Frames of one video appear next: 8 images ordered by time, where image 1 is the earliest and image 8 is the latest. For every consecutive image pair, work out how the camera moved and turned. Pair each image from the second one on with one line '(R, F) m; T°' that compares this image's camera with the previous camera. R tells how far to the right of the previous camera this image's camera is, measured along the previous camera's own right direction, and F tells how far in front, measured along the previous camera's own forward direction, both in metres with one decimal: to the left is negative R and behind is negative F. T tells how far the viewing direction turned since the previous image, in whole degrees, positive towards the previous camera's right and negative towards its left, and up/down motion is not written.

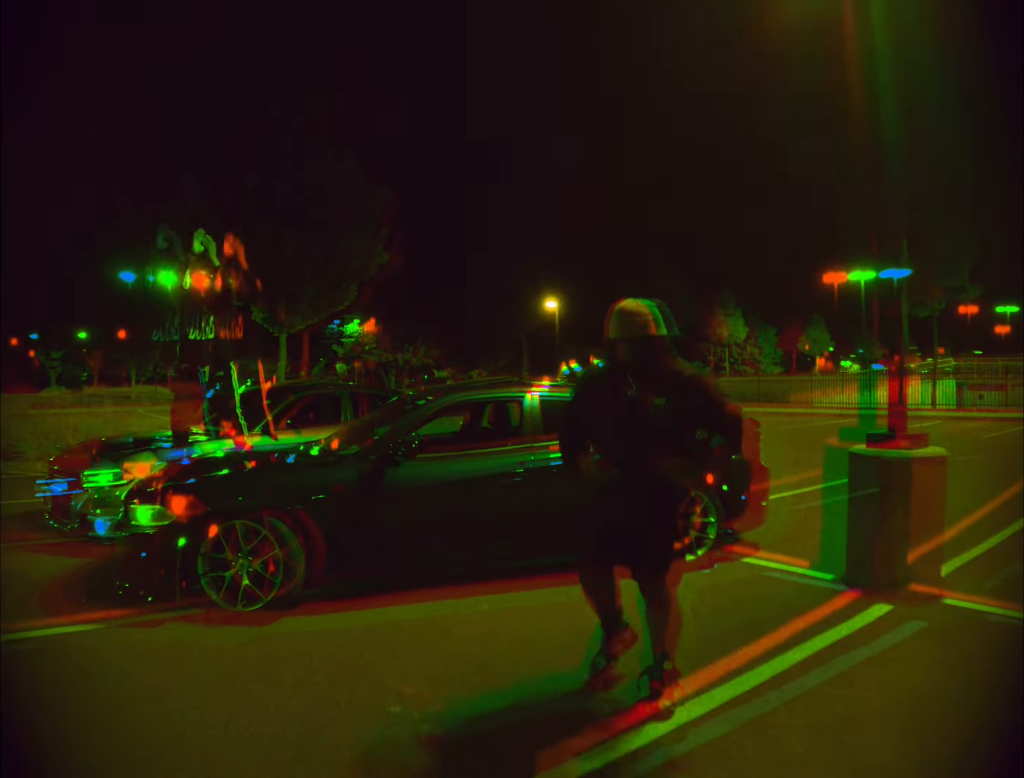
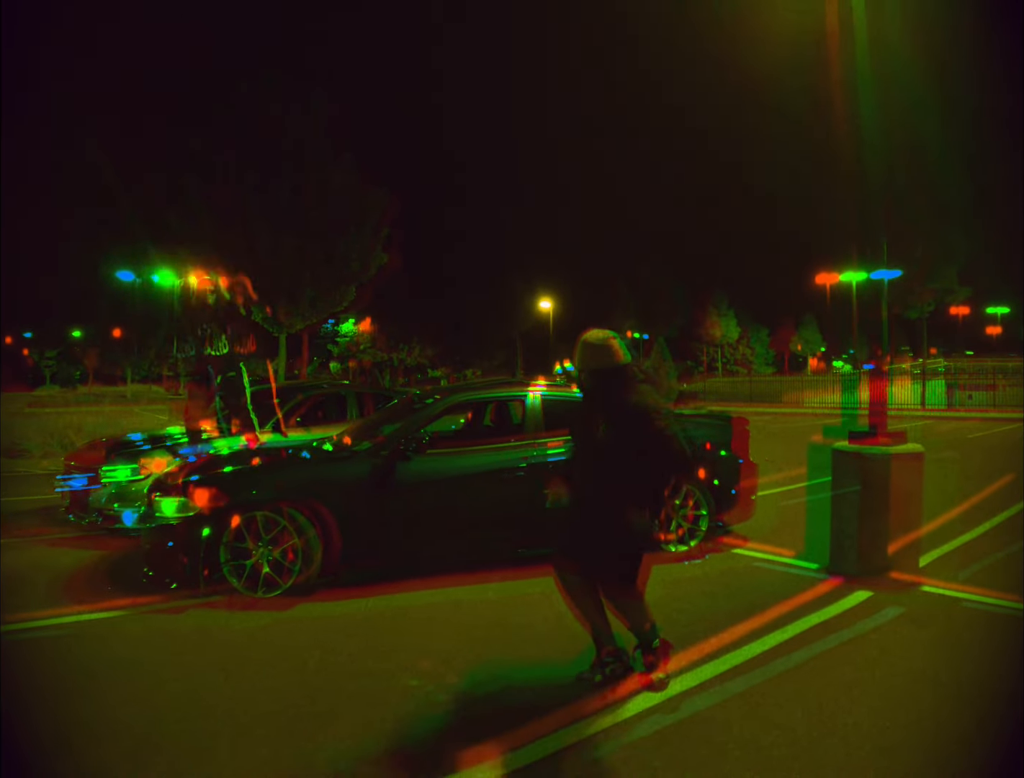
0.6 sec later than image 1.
(-0.1, -0.3) m; 0°
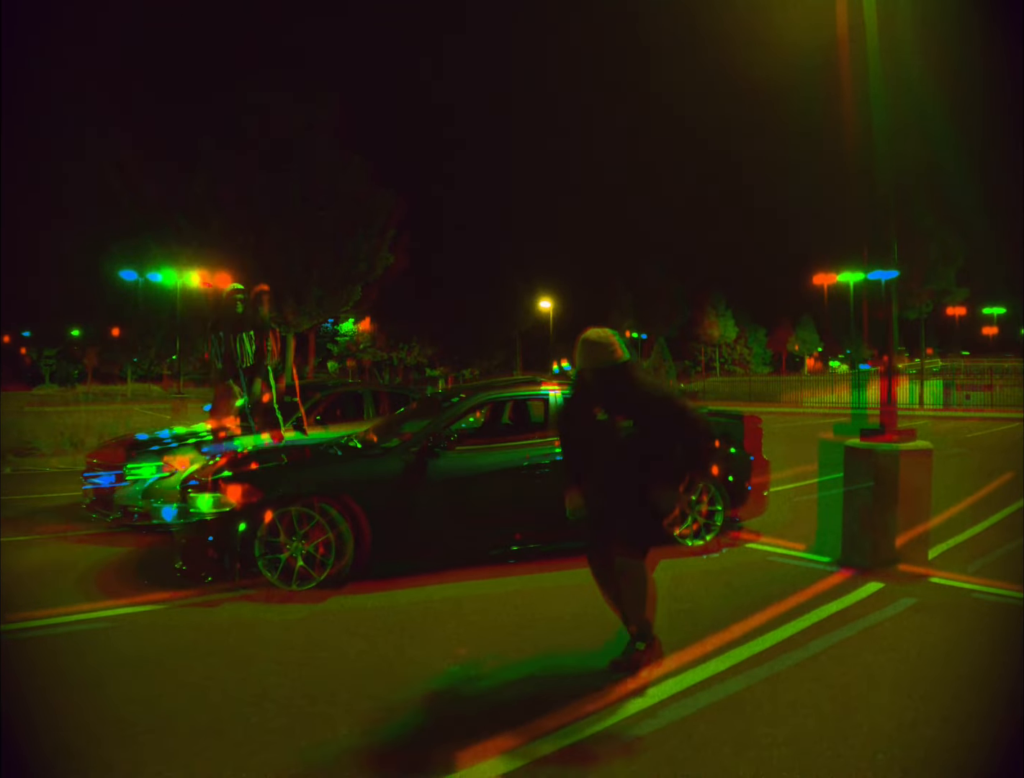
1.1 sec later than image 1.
(-0.2, -0.2) m; 0°
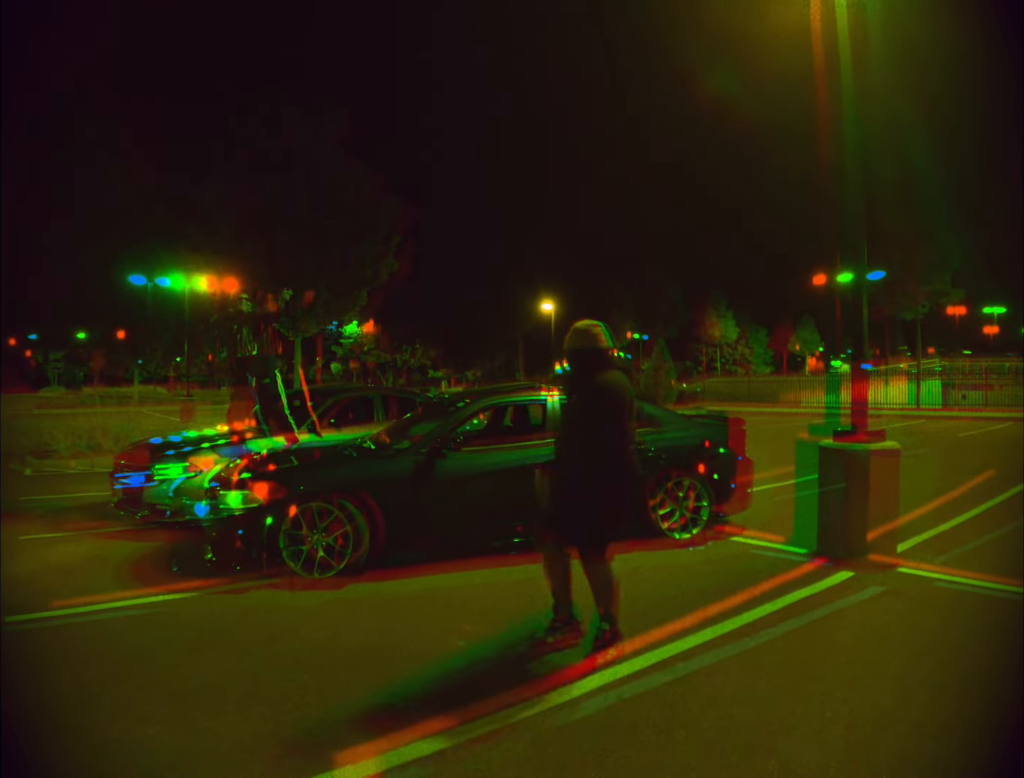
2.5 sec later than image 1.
(0.0, -0.5) m; 0°
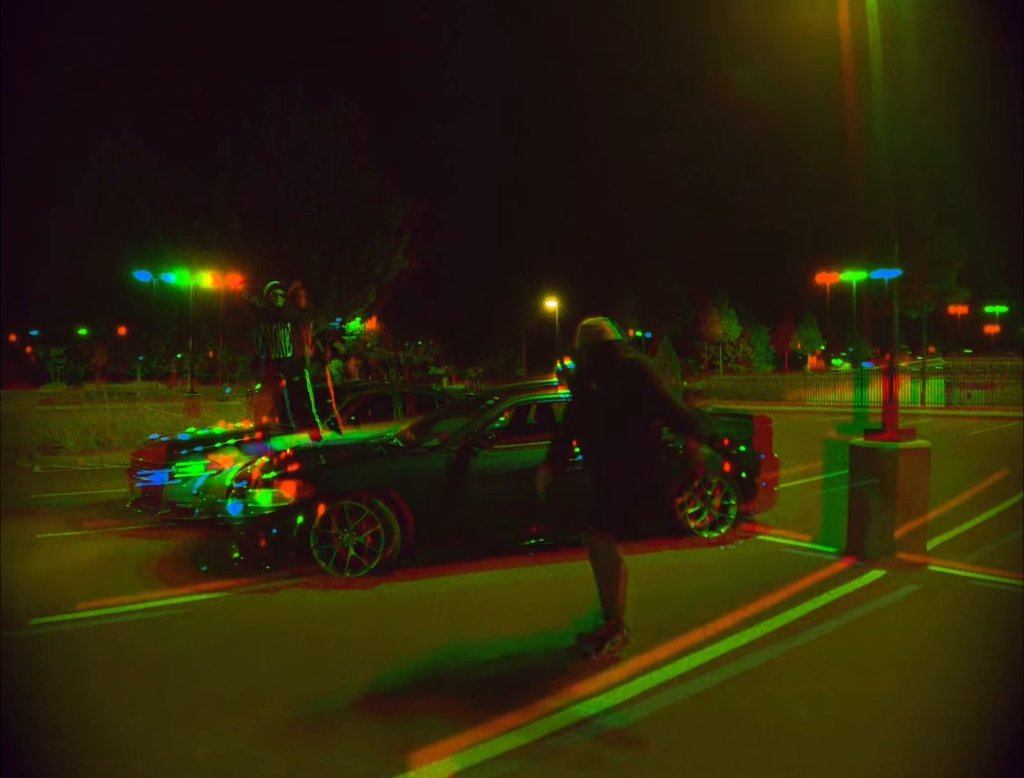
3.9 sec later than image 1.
(-0.2, +0.1) m; 0°
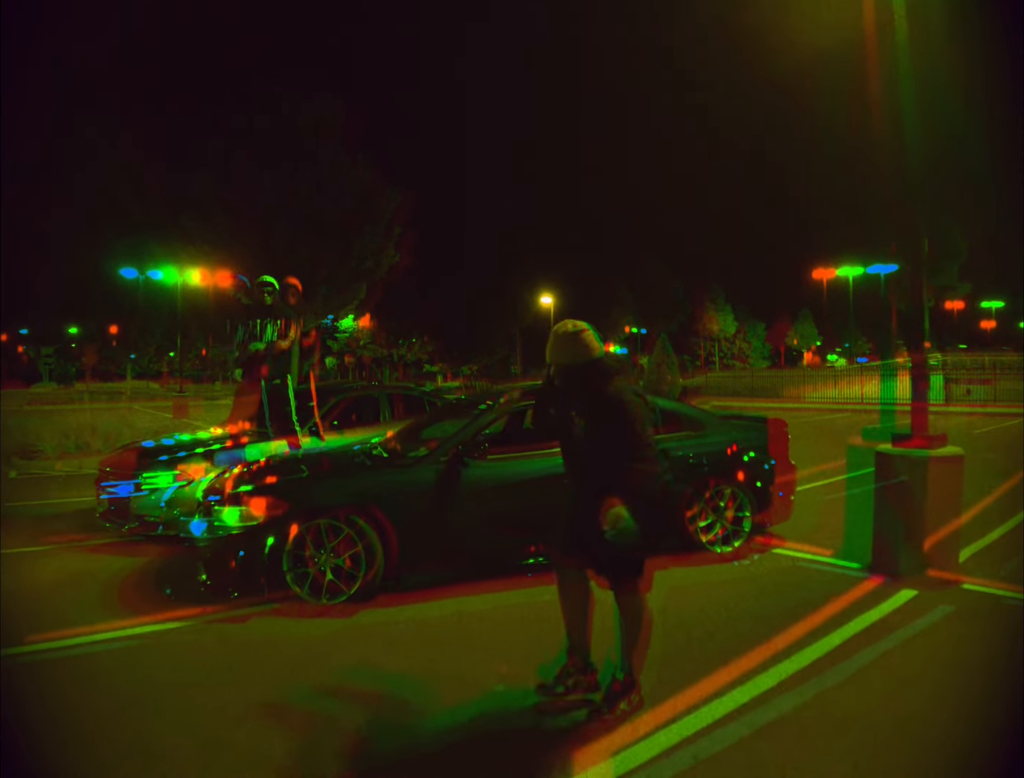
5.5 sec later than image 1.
(0.0, +0.6) m; 0°
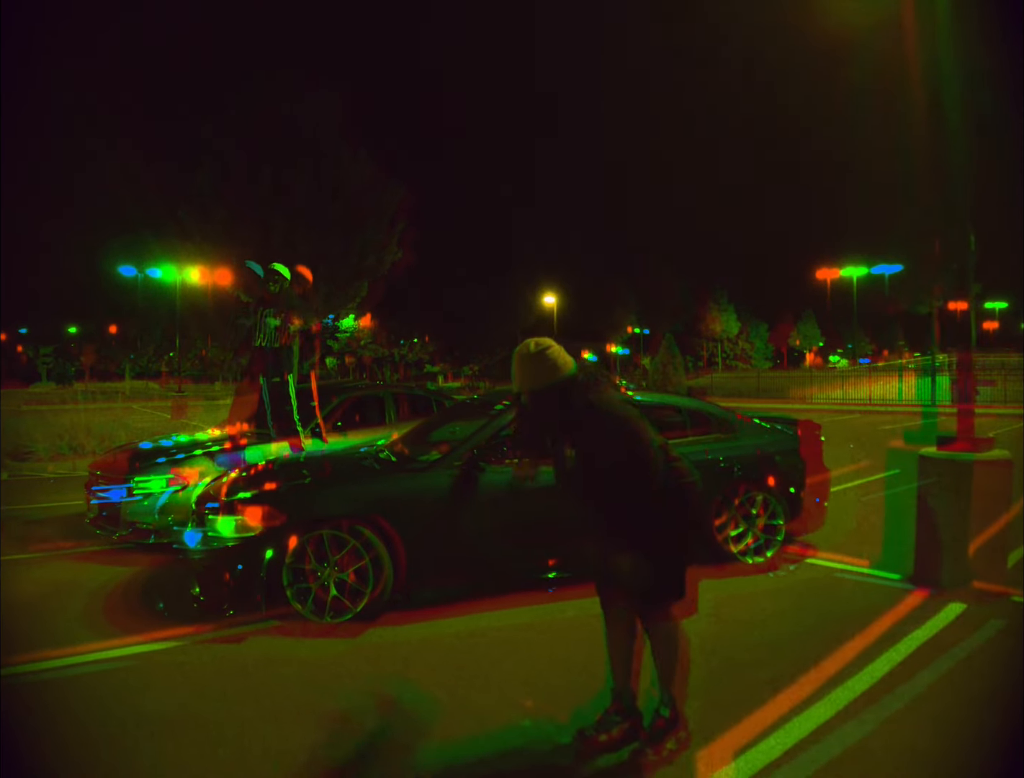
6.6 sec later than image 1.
(-0.1, +0.4) m; 0°
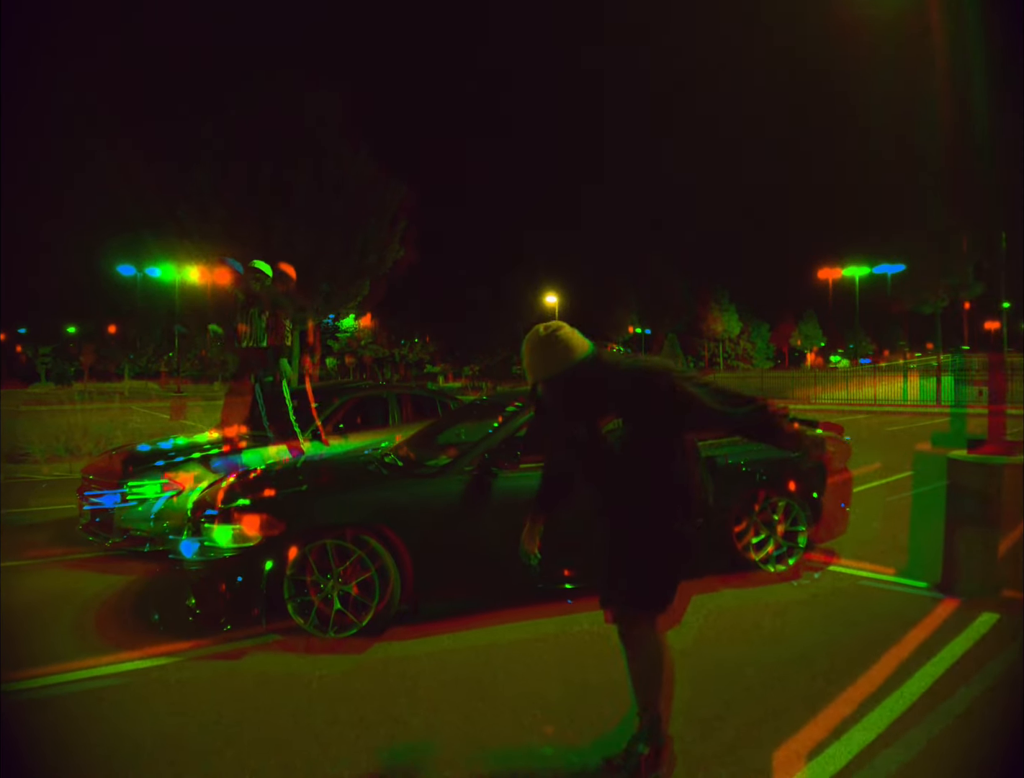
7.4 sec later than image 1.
(-0.1, +0.2) m; 0°
